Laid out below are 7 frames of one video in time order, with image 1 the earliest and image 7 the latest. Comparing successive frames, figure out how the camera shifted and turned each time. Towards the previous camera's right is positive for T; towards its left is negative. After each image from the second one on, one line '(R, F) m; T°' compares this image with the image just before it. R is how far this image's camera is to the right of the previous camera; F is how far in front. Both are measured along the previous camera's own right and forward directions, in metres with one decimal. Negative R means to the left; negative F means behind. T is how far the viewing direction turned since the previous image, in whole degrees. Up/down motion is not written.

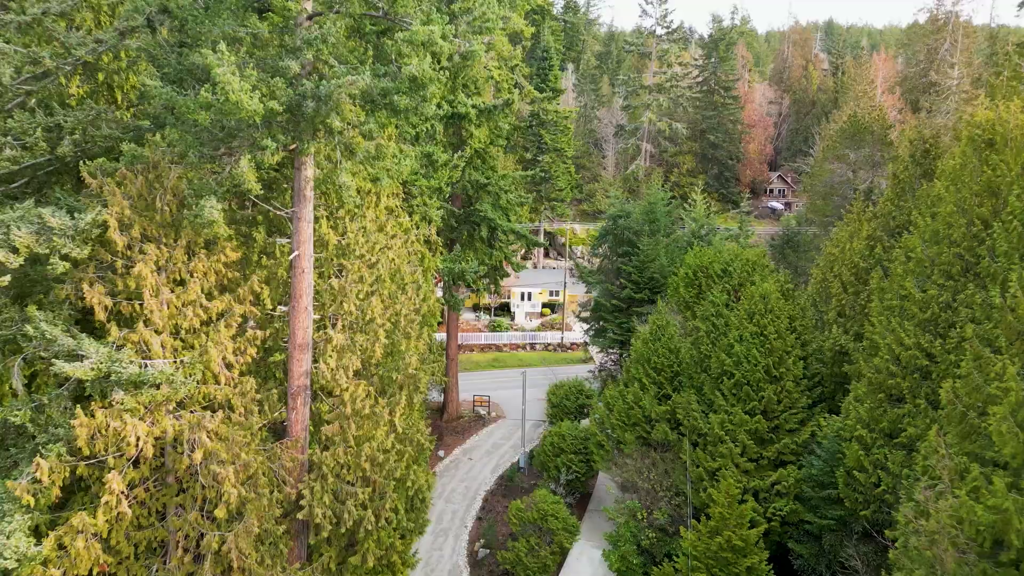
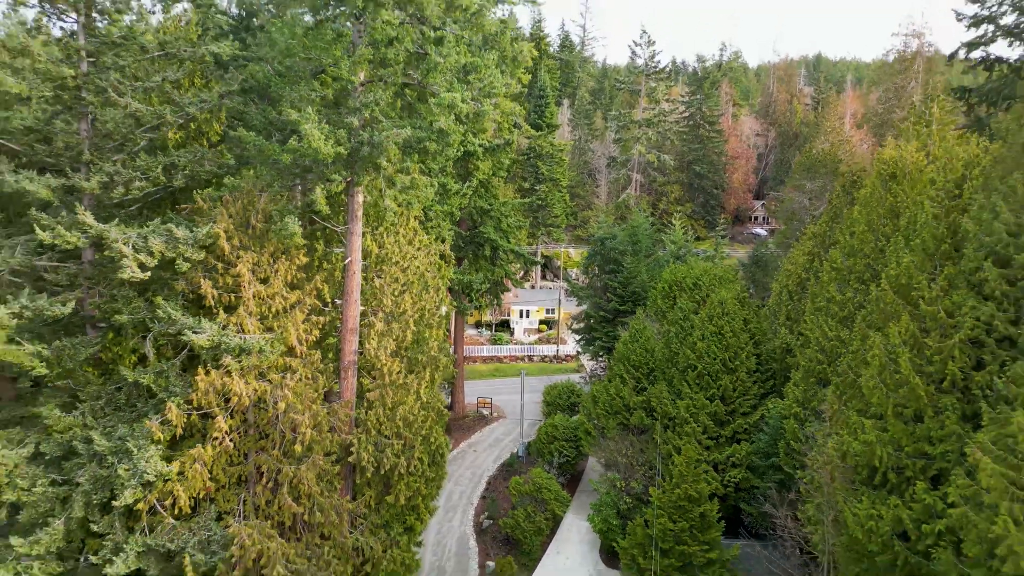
(0.0, -2.5) m; 0°
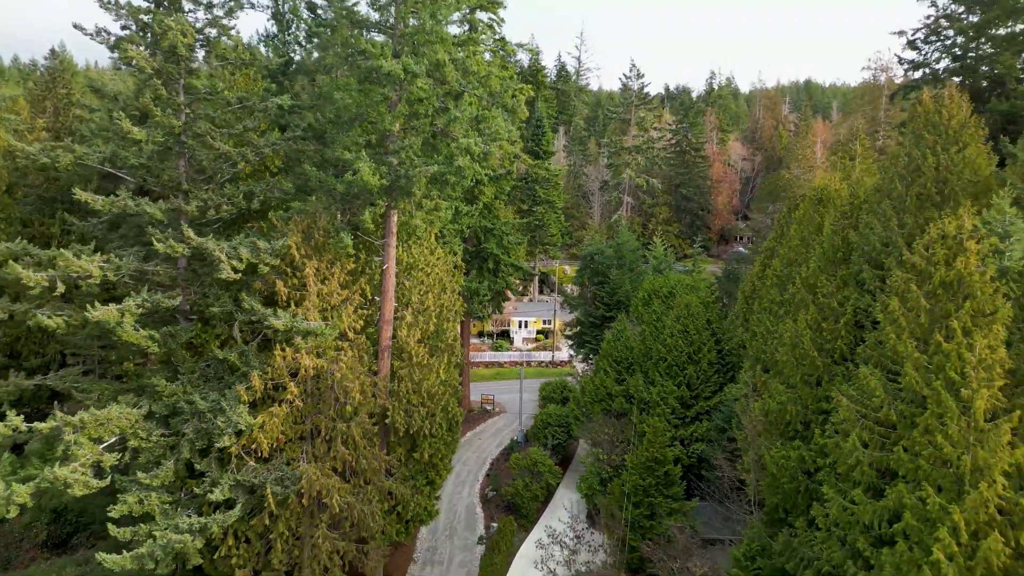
(0.0, -3.0) m; 0°
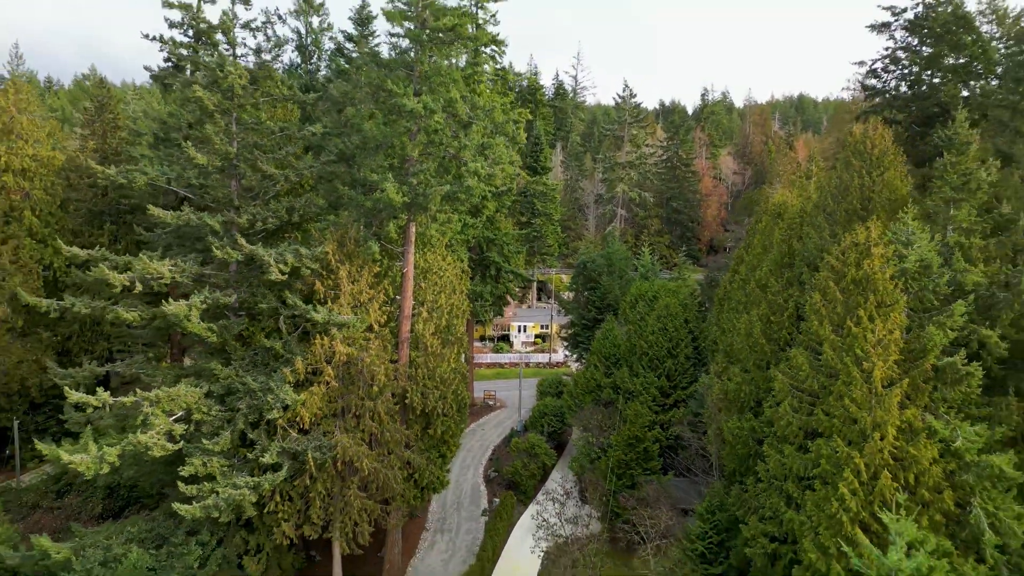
(0.0, -2.4) m; 0°
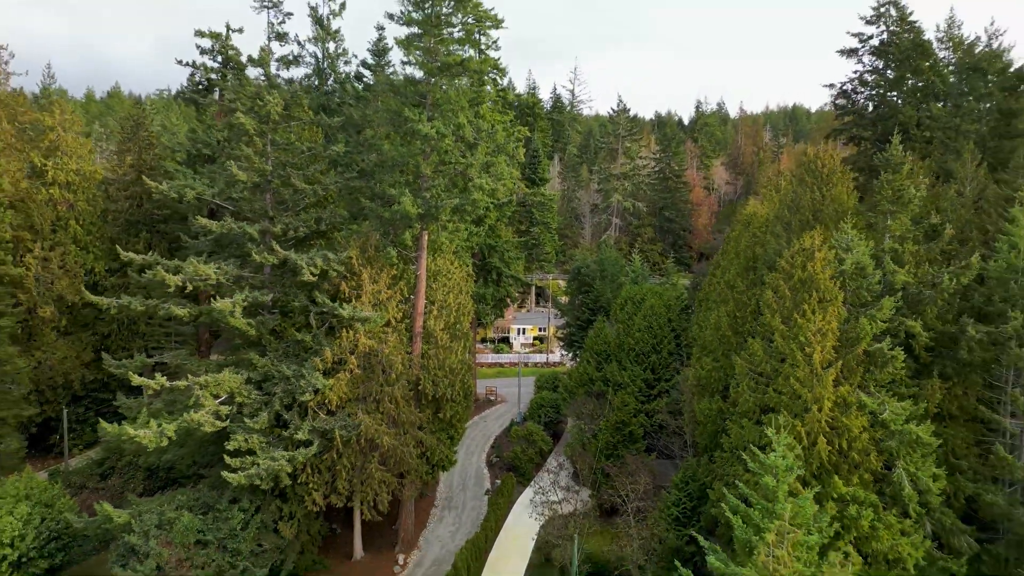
(0.0, -2.2) m; 0°
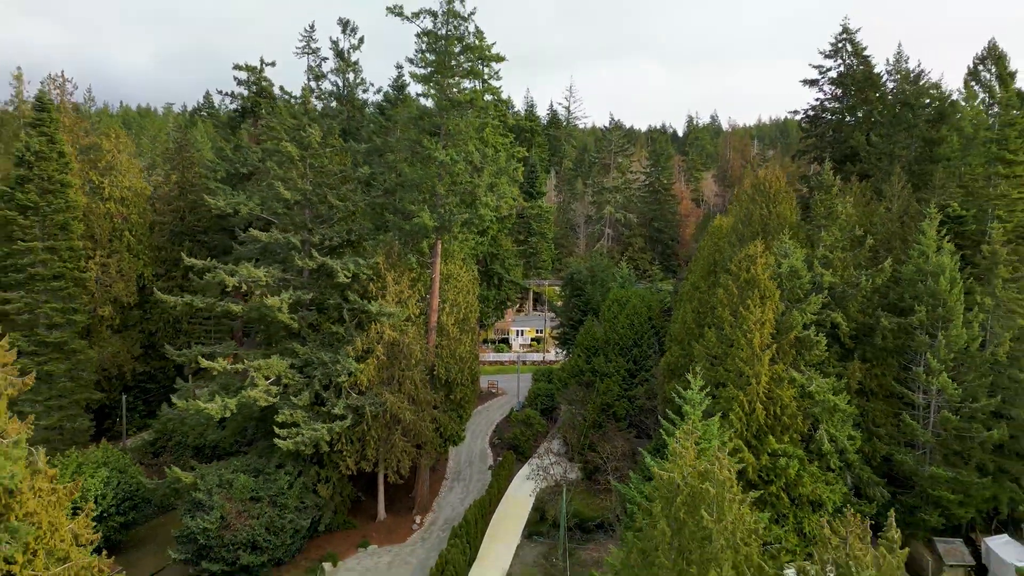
(-0.1, -3.3) m; 0°
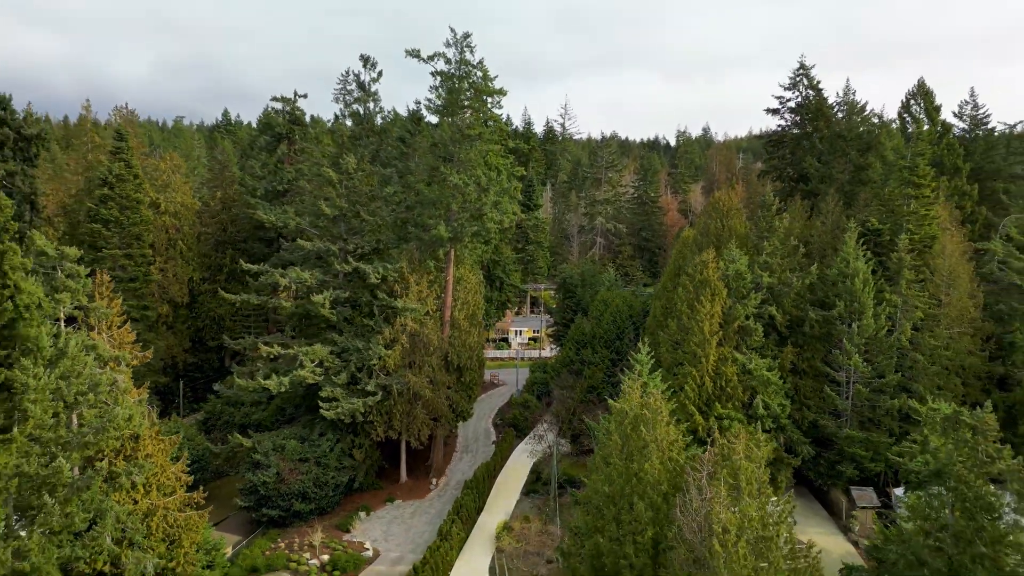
(-0.1, -4.3) m; 0°
